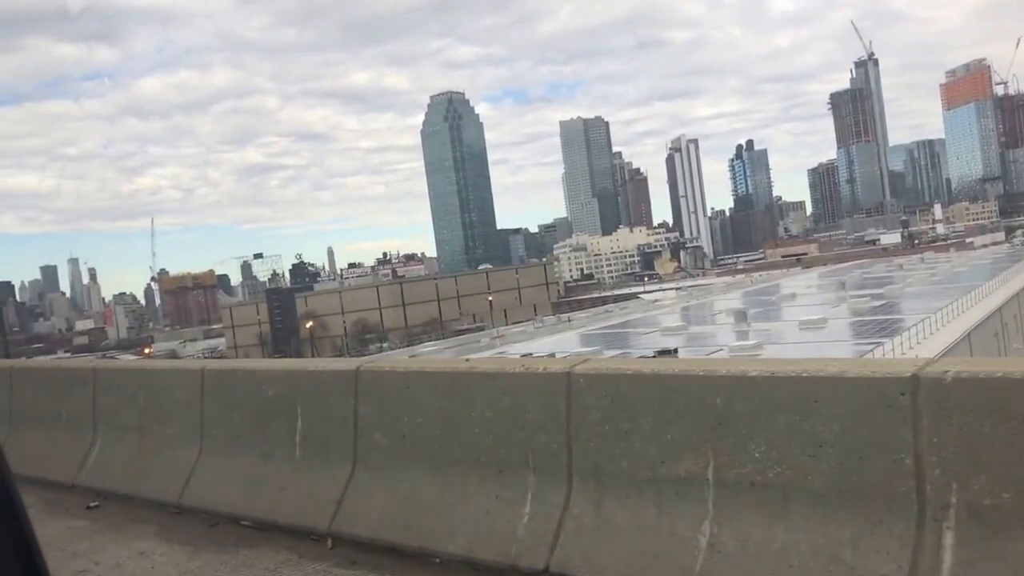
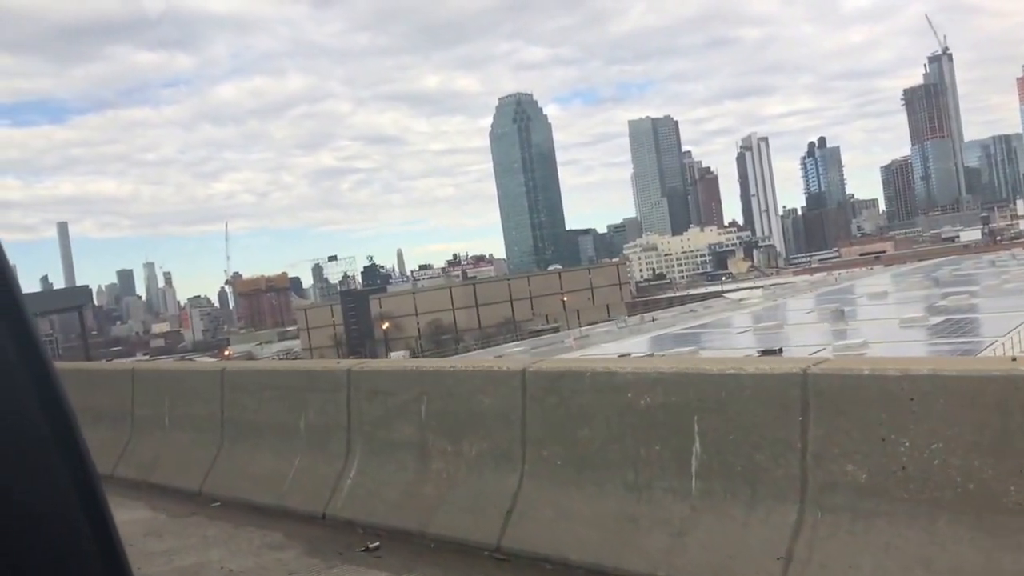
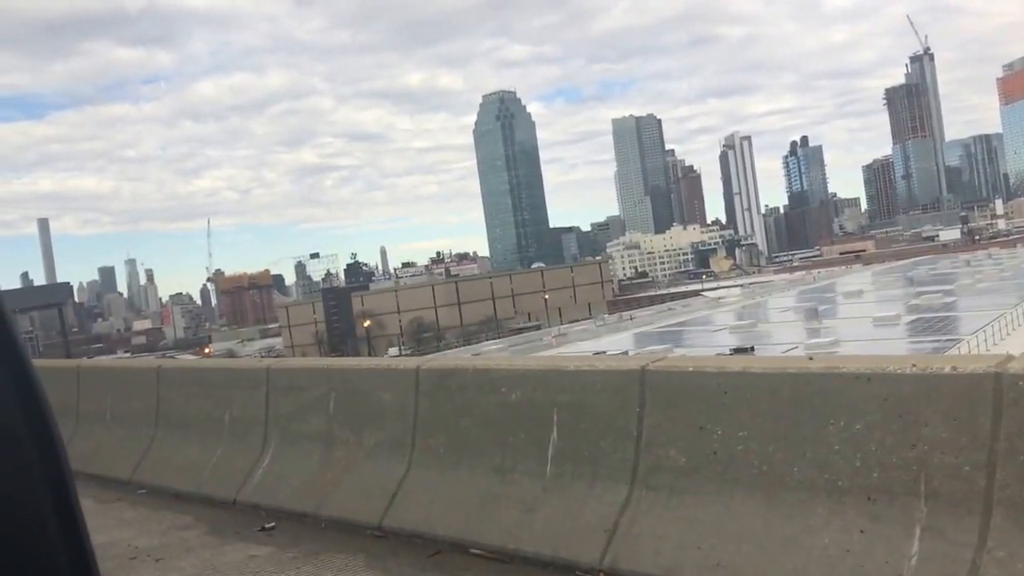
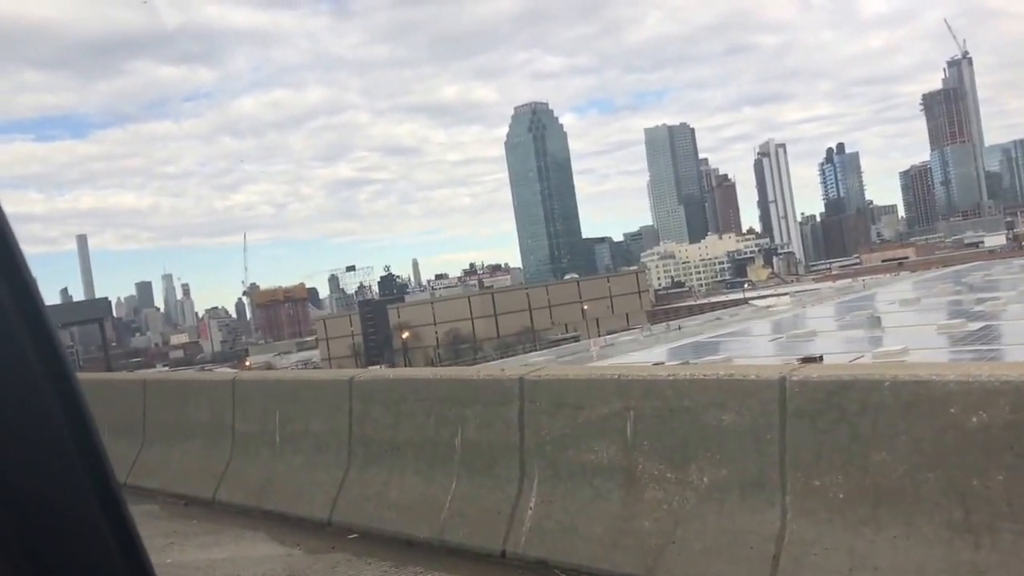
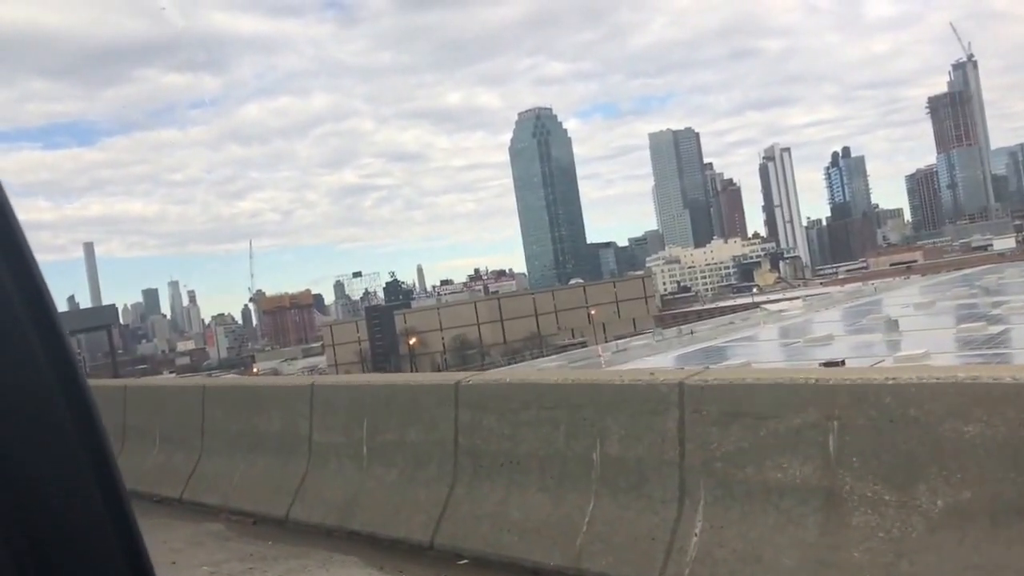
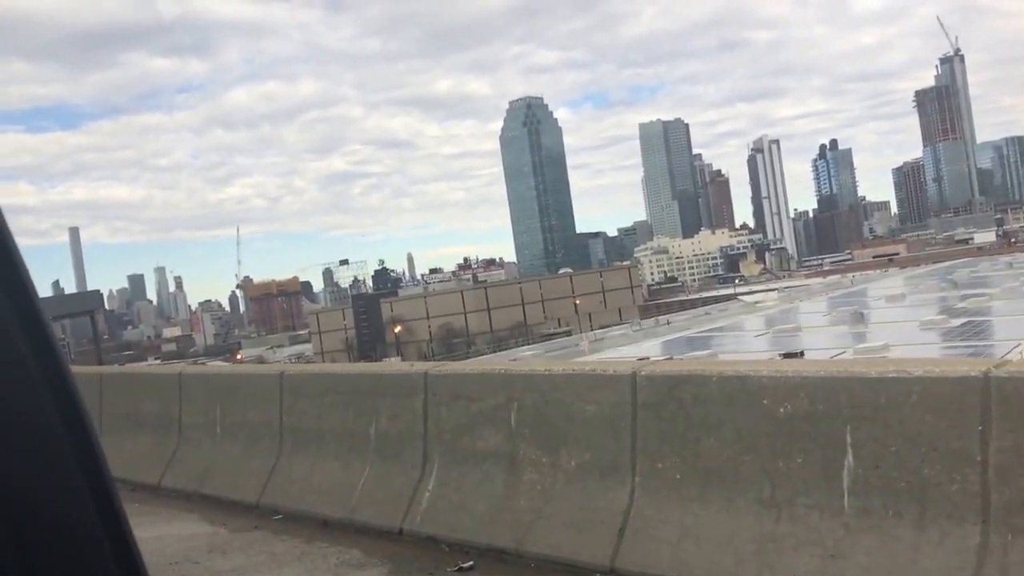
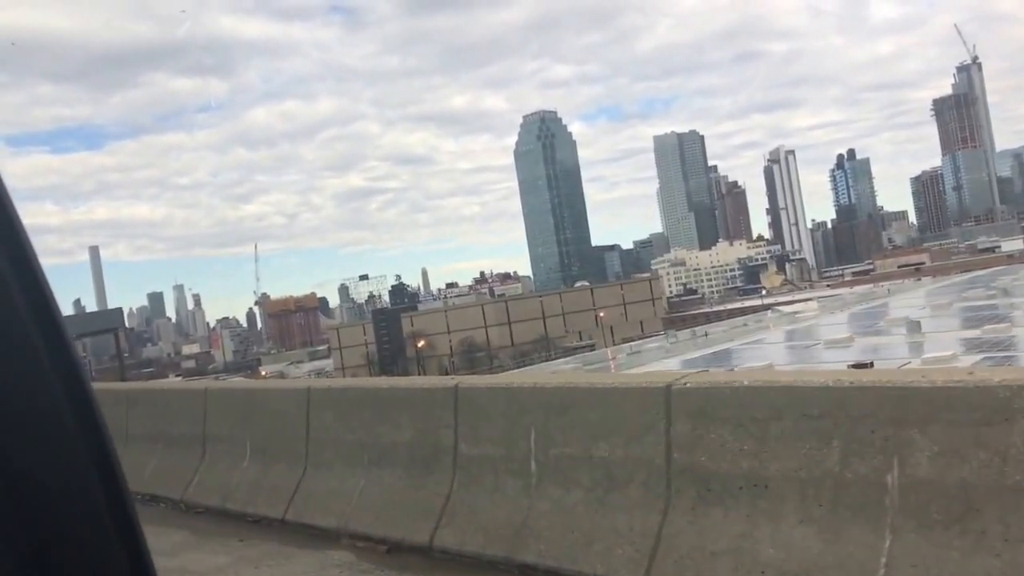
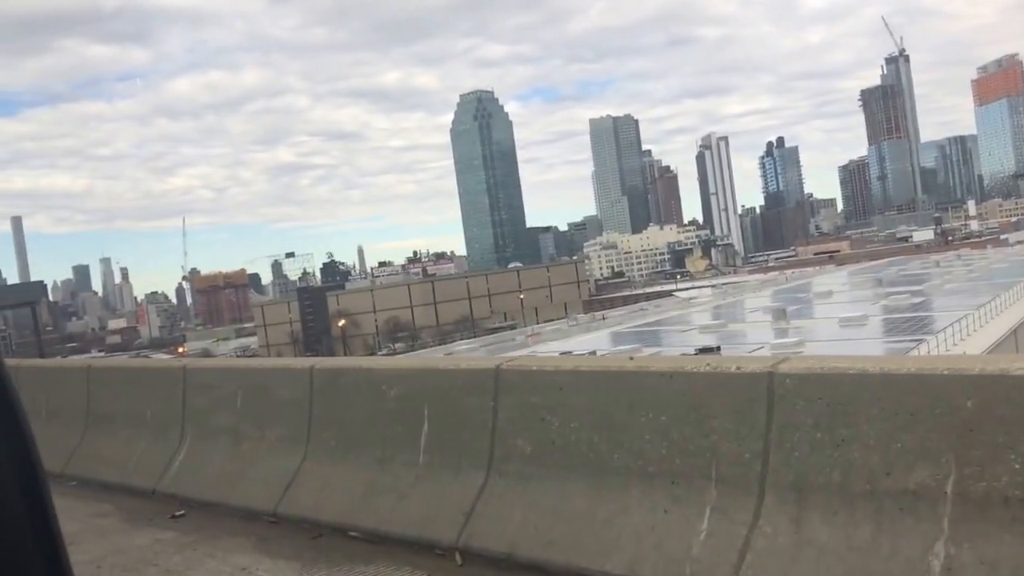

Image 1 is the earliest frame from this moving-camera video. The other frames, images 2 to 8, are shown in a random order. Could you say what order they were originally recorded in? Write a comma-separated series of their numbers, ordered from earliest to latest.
8, 3, 2, 6, 4, 5, 7
